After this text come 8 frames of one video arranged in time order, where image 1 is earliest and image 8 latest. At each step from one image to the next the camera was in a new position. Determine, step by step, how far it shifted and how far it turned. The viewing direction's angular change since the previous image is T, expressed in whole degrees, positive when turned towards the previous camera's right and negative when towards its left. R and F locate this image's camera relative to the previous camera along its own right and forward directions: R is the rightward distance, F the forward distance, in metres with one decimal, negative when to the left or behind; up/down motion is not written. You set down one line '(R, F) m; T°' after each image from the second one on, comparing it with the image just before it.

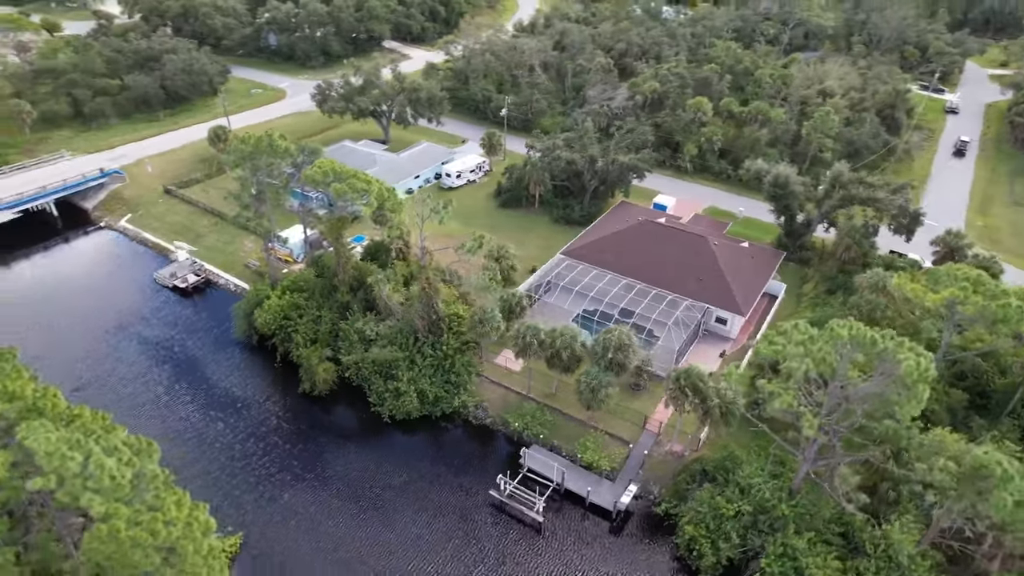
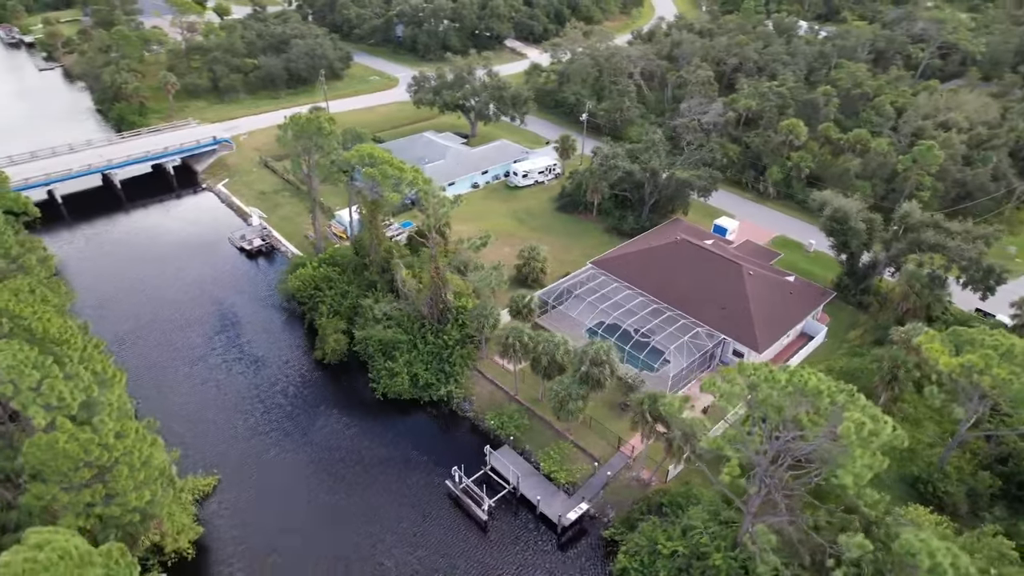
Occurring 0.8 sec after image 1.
(+7.3, +0.5) m; -12°
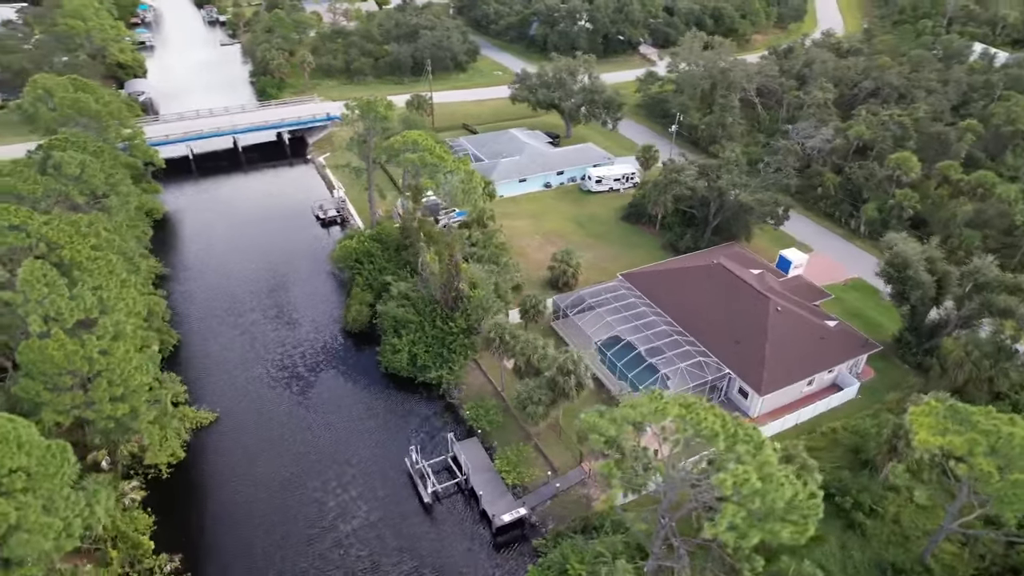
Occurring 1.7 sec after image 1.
(+8.2, +0.8) m; -13°
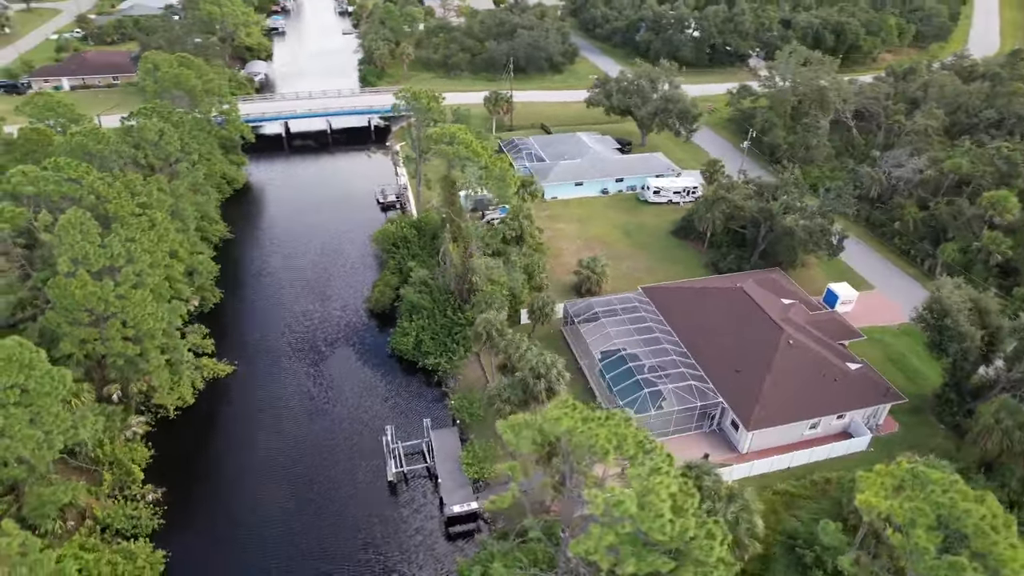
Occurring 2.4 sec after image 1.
(+6.4, +0.4) m; -10°
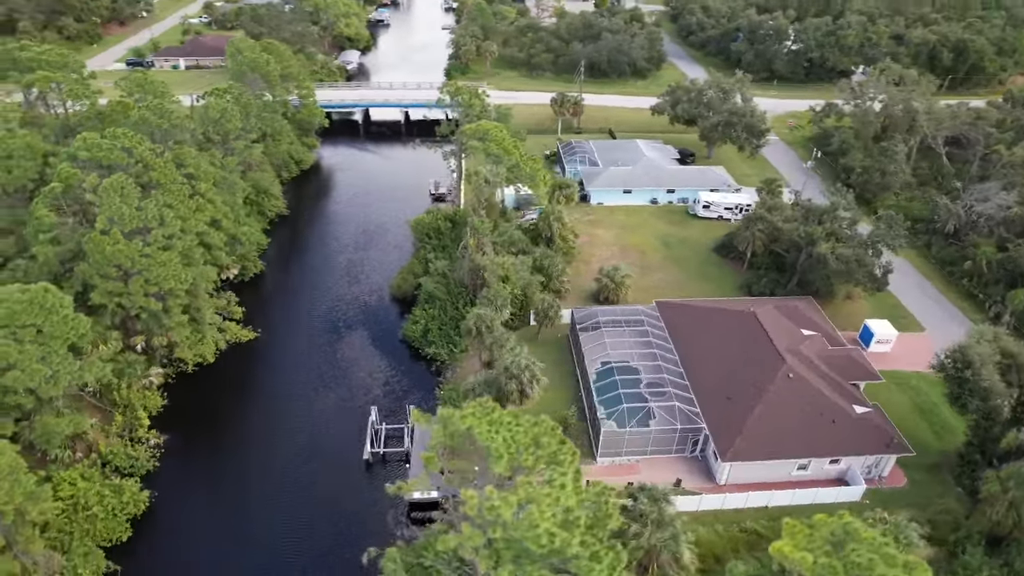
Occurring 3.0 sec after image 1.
(+5.7, +0.3) m; -9°
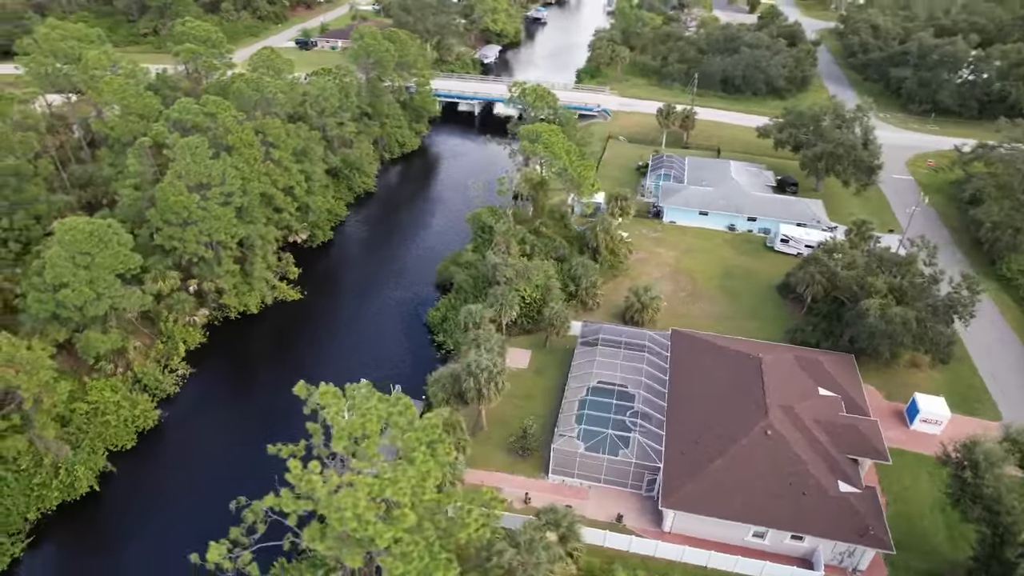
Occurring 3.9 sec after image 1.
(+8.8, +1.1) m; -14°
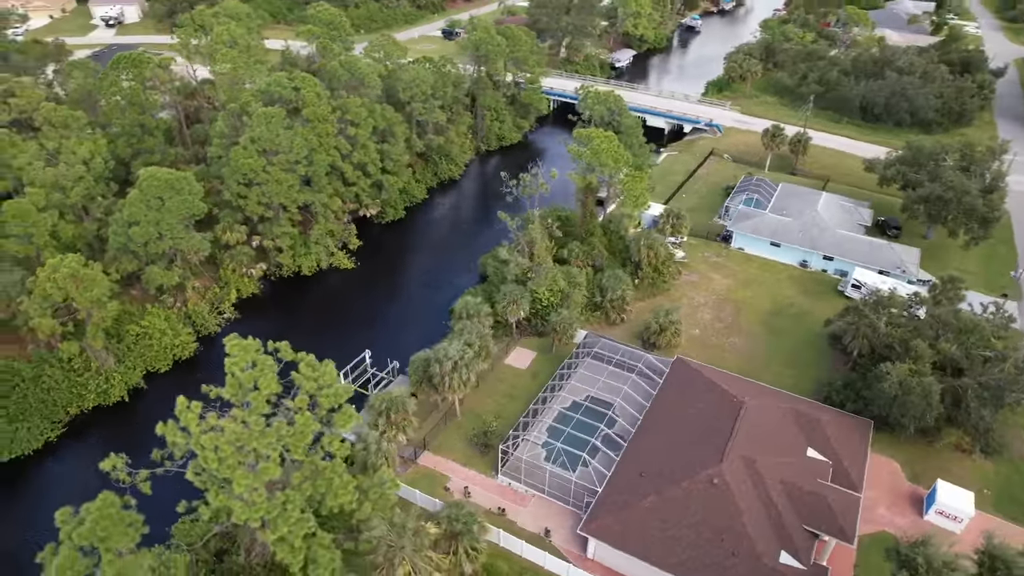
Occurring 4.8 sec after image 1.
(+8.5, +0.9) m; -13°
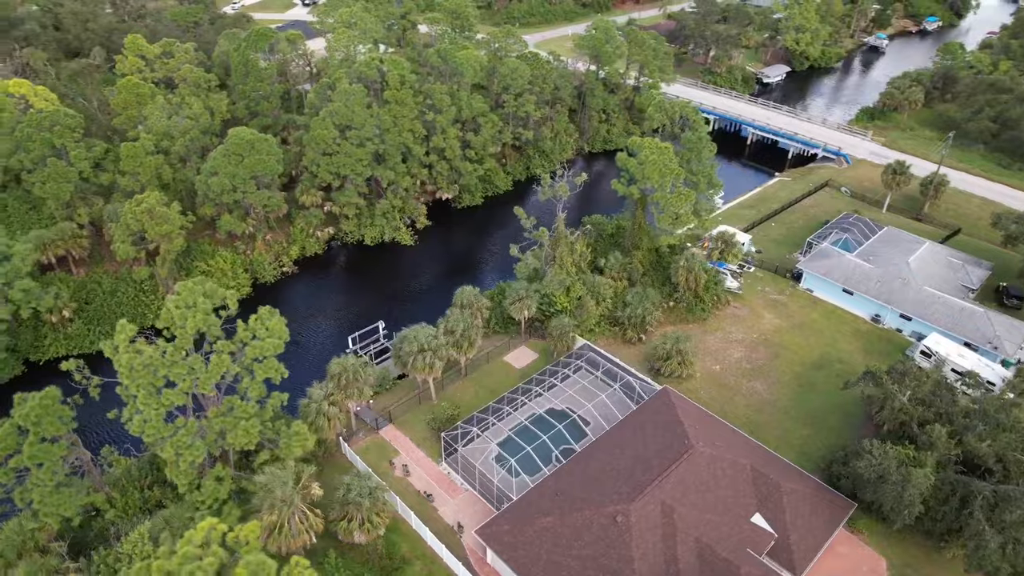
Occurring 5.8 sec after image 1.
(+9.3, +1.4) m; -15°
